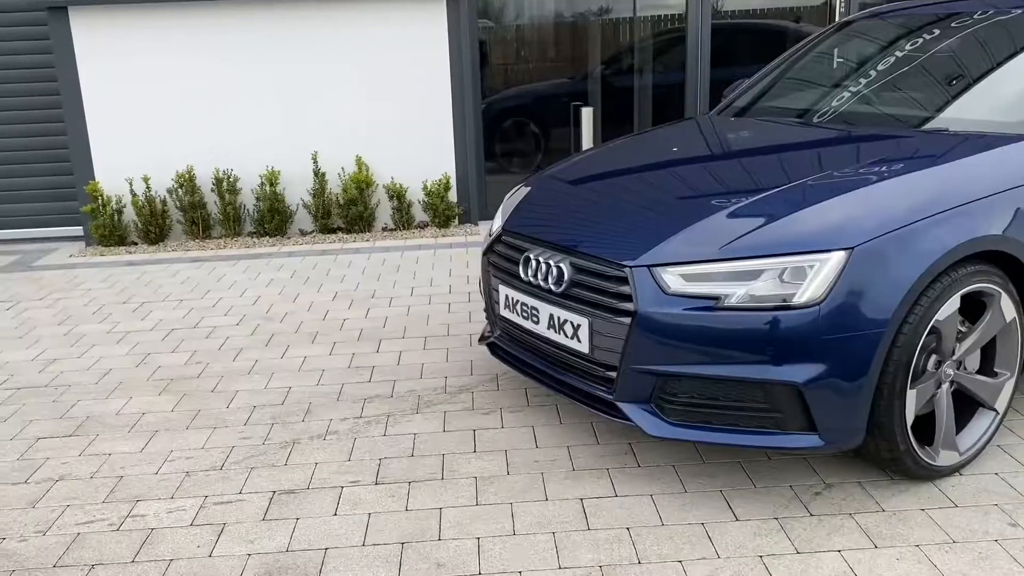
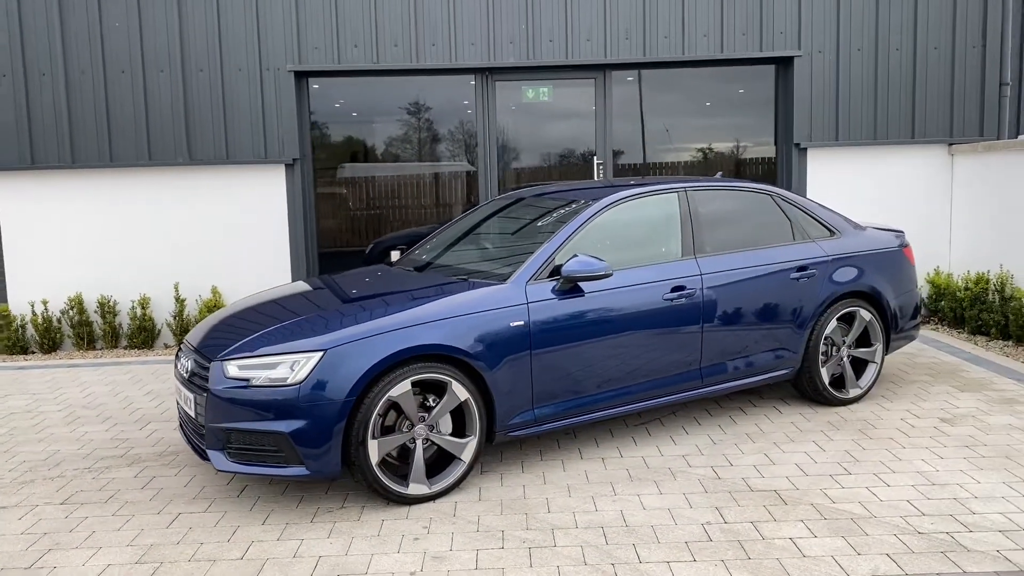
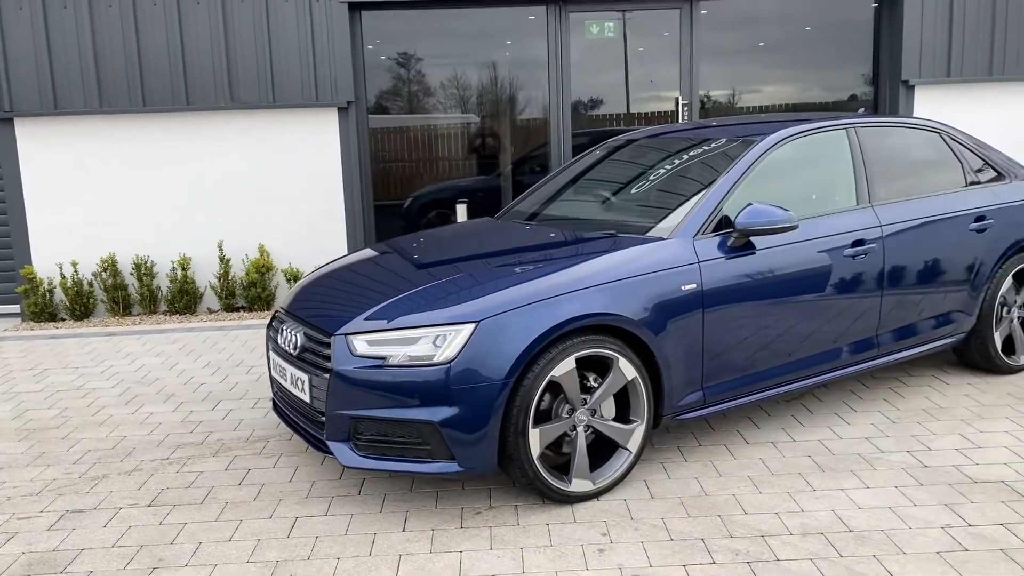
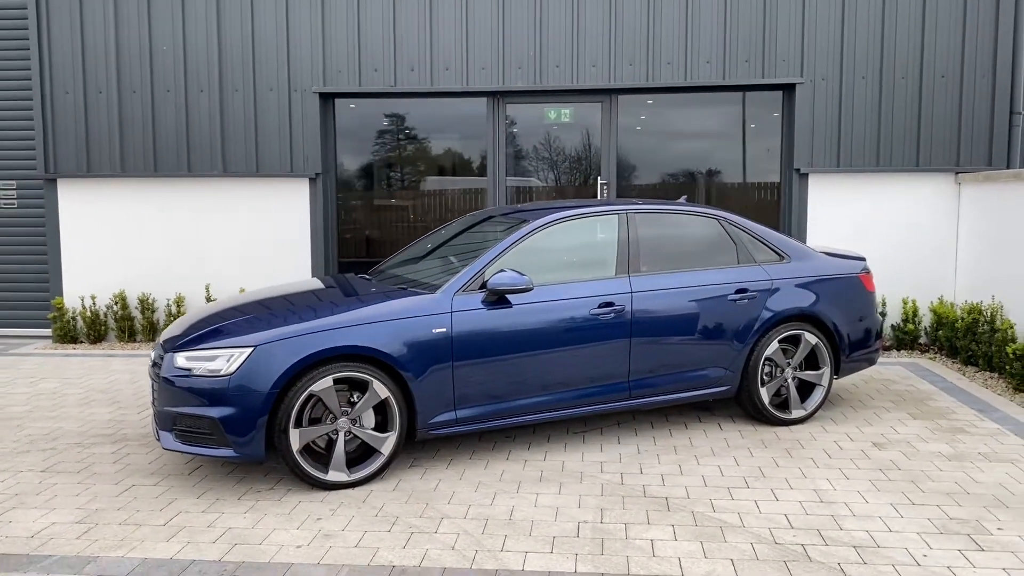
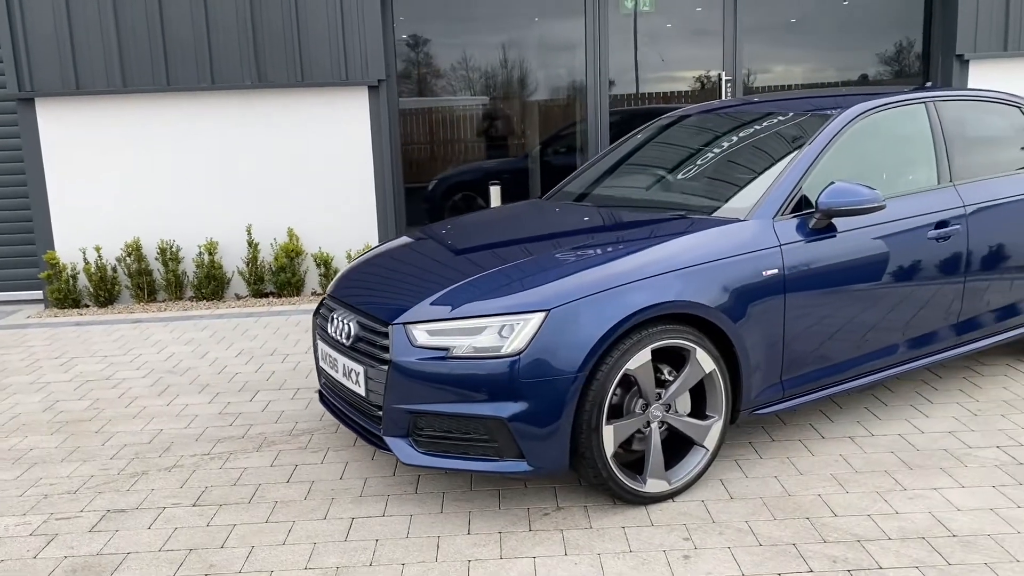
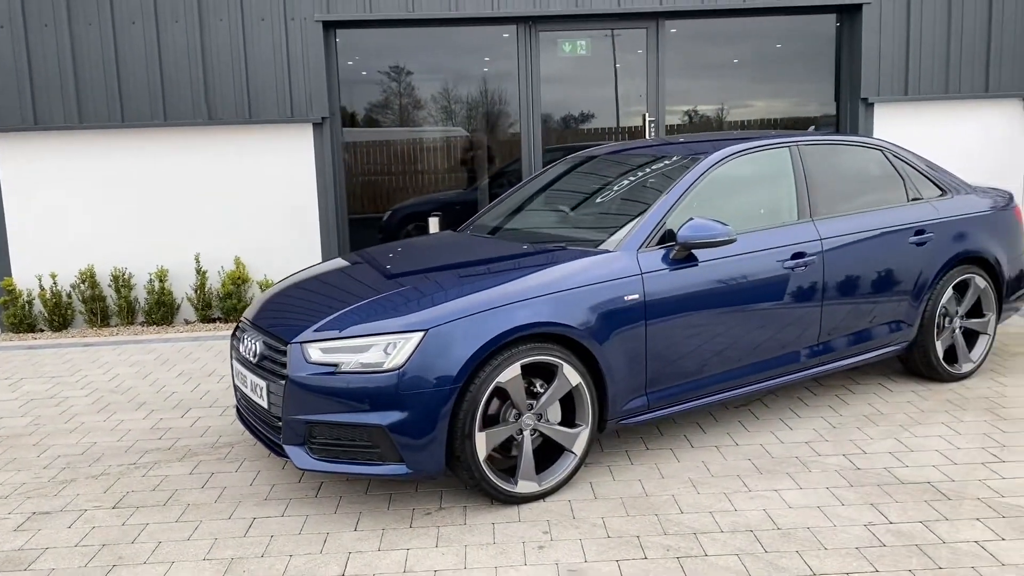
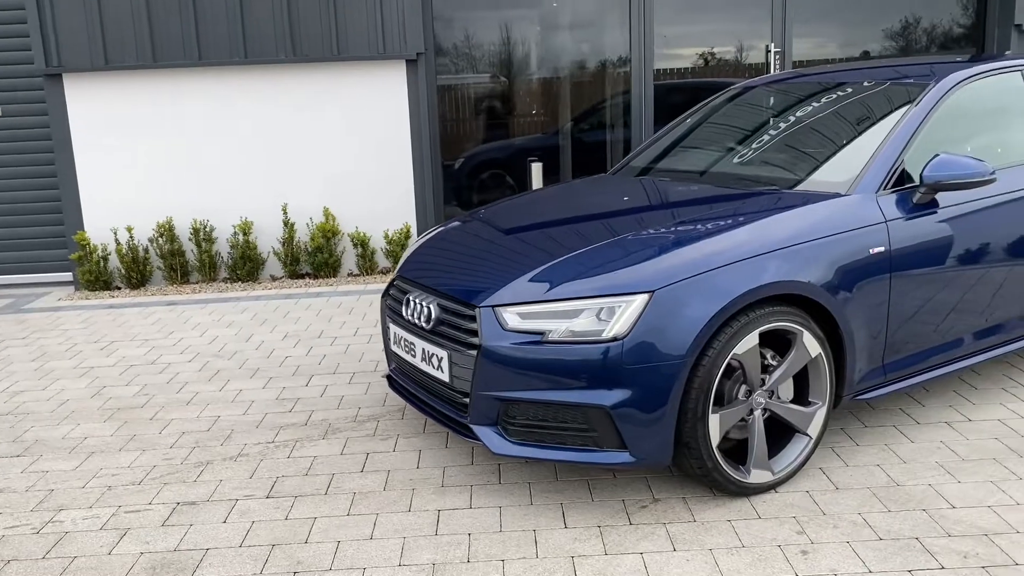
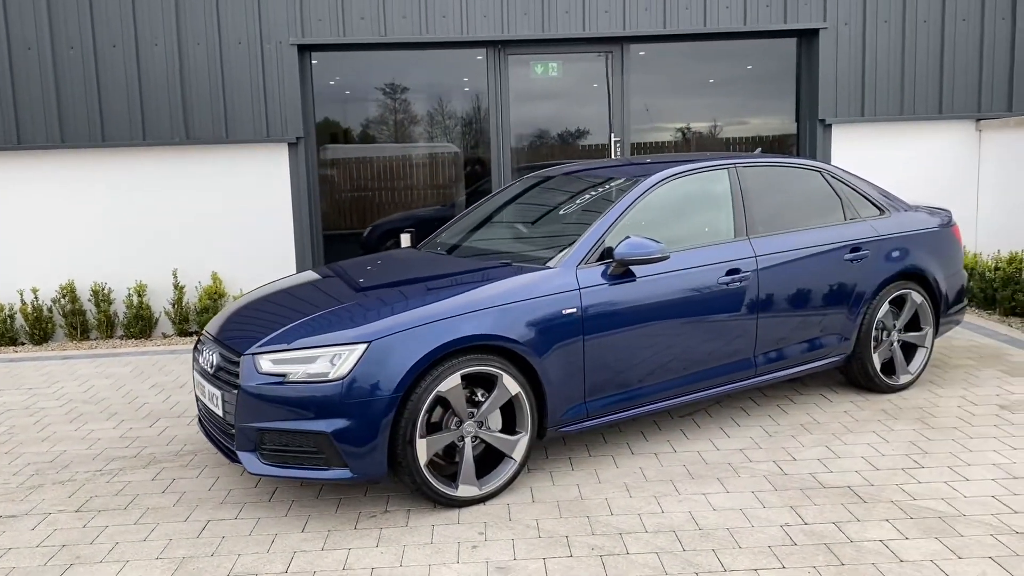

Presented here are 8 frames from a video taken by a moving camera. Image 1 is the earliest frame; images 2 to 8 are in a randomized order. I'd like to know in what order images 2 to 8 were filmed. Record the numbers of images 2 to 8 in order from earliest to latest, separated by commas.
7, 5, 3, 6, 8, 2, 4
